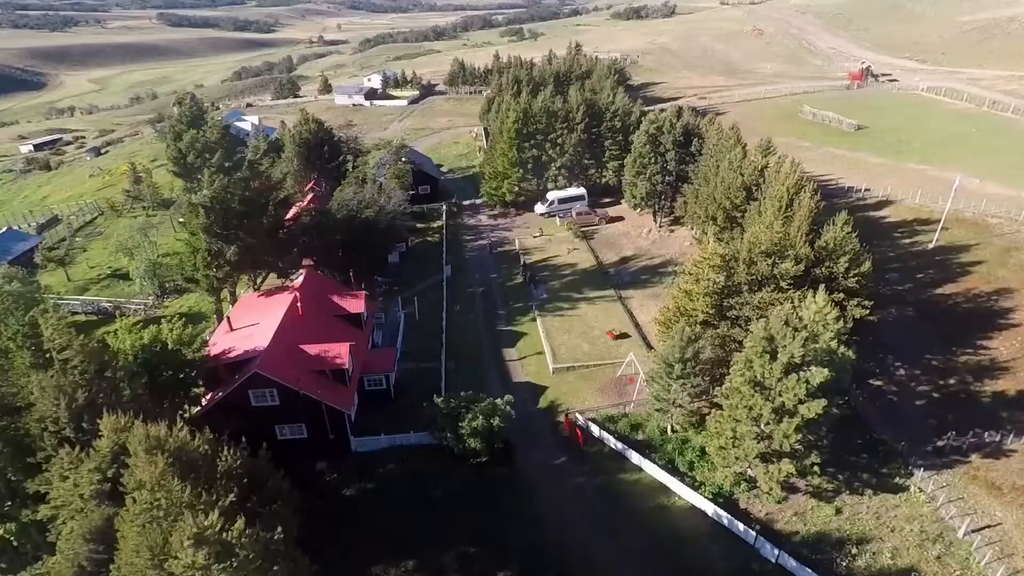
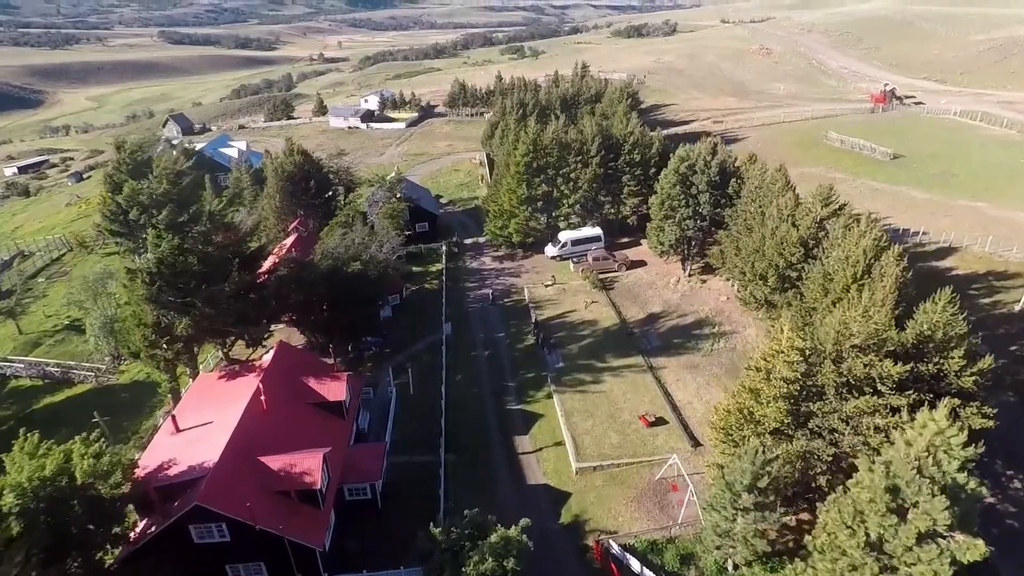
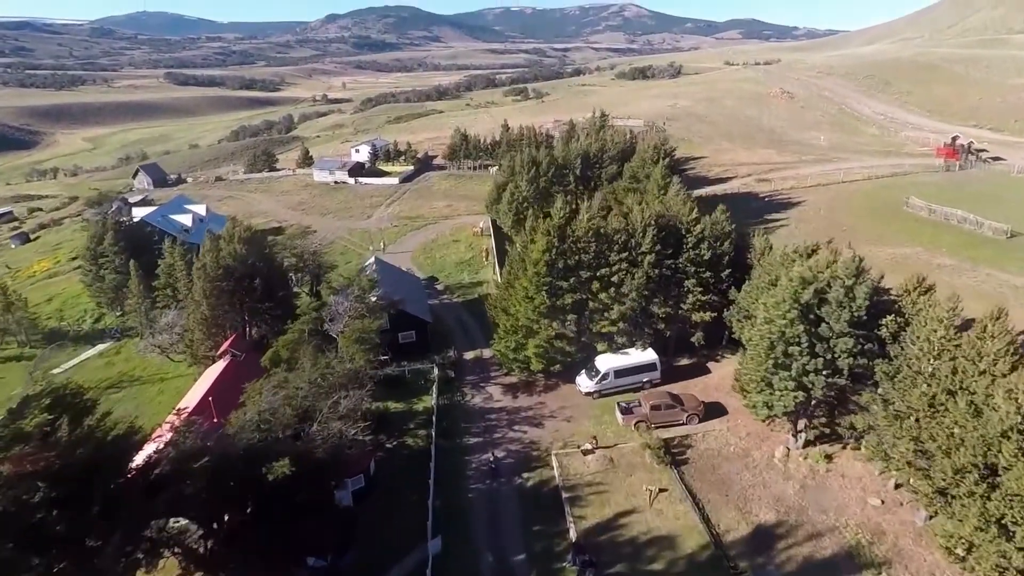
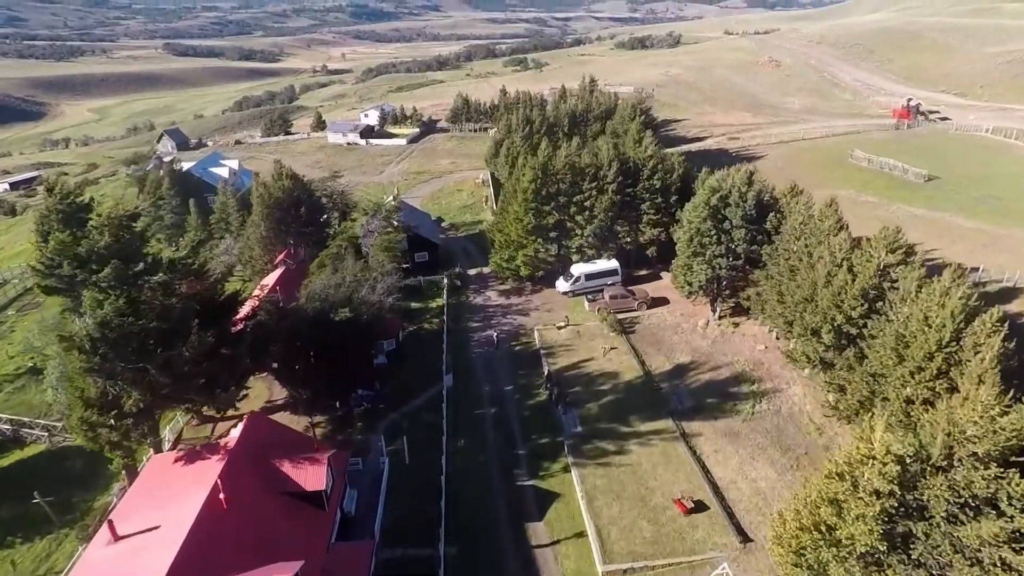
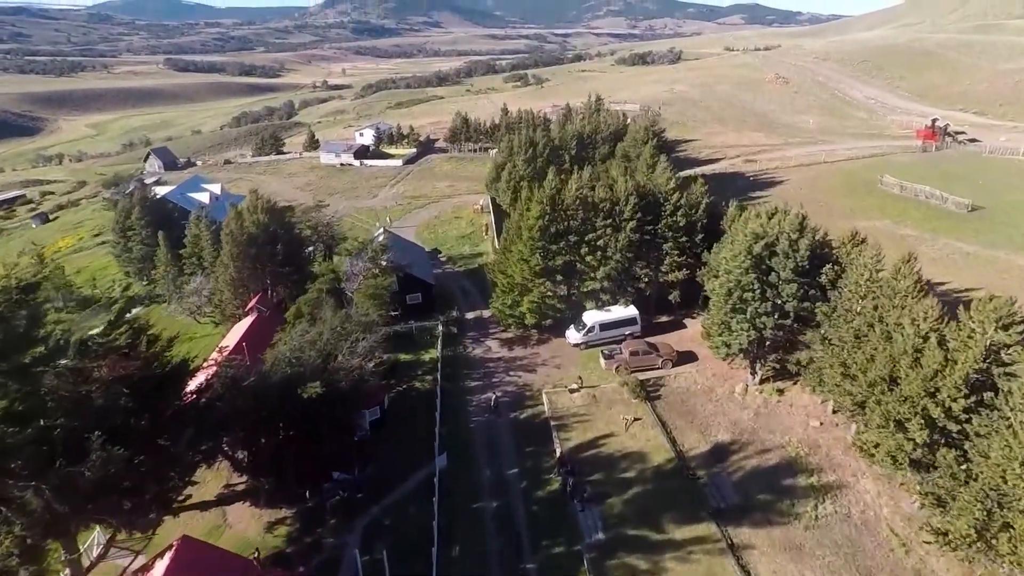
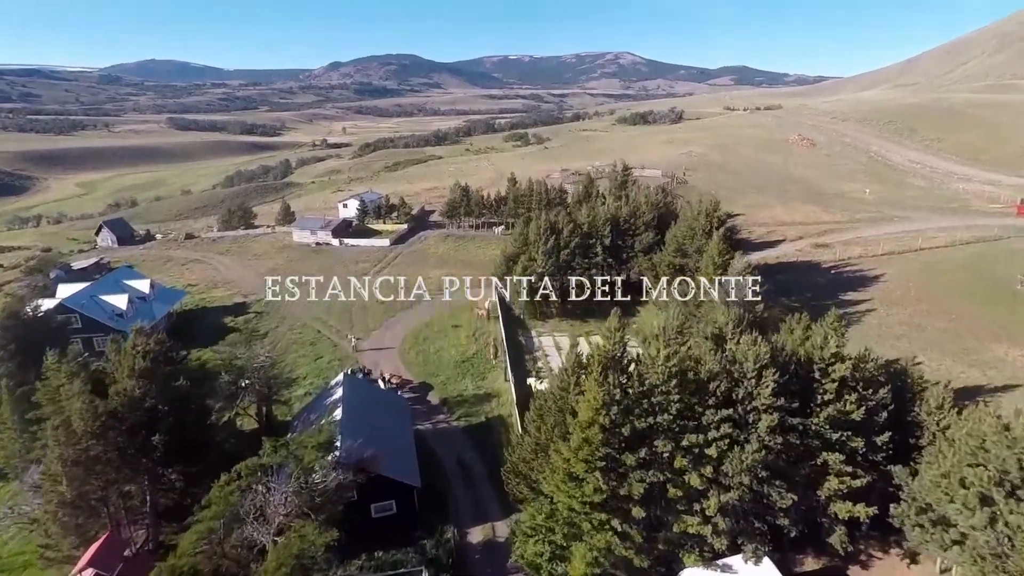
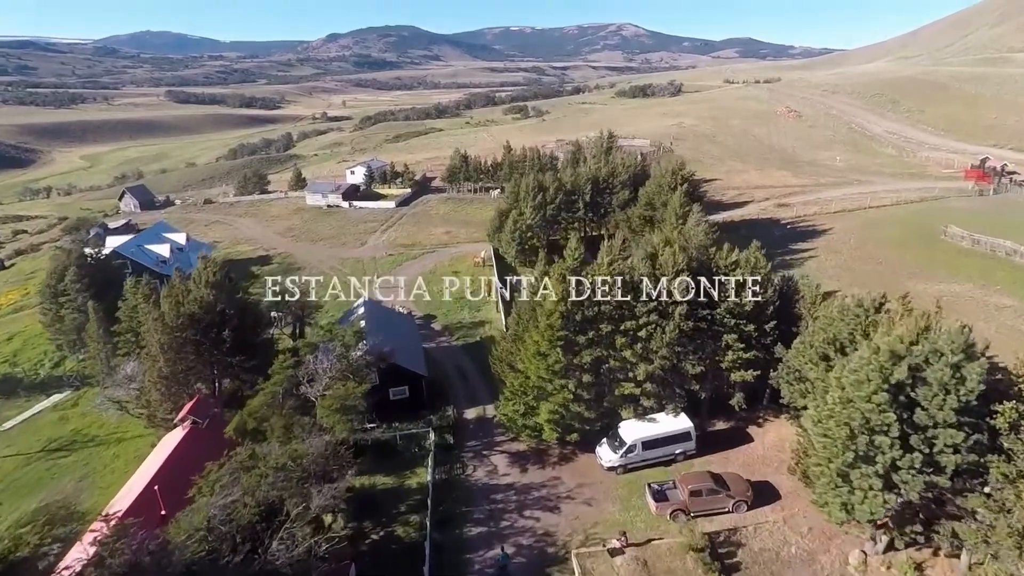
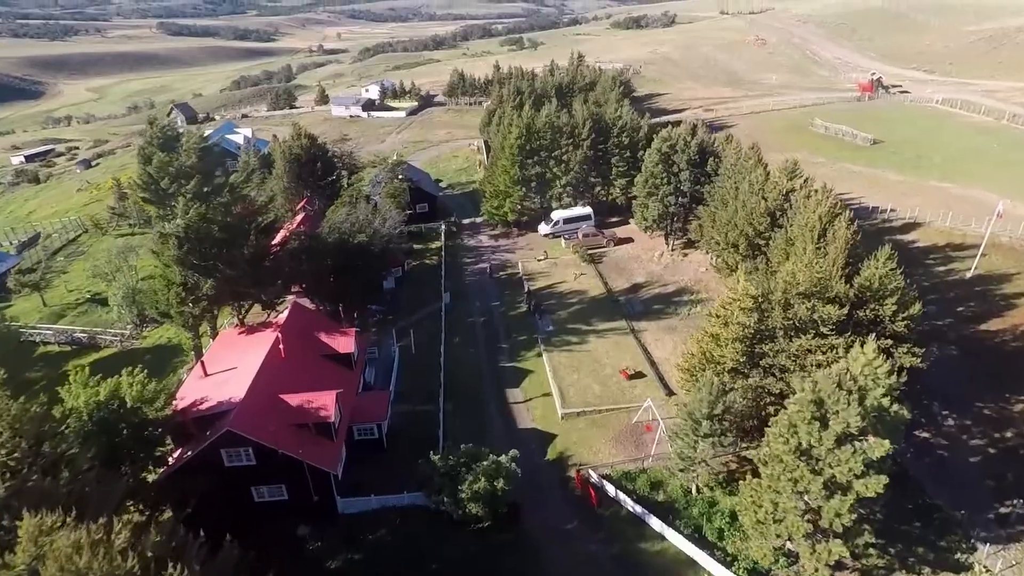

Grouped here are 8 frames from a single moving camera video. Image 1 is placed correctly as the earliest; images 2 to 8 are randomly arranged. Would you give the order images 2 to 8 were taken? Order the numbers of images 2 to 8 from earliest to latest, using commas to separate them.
8, 2, 4, 5, 3, 7, 6
